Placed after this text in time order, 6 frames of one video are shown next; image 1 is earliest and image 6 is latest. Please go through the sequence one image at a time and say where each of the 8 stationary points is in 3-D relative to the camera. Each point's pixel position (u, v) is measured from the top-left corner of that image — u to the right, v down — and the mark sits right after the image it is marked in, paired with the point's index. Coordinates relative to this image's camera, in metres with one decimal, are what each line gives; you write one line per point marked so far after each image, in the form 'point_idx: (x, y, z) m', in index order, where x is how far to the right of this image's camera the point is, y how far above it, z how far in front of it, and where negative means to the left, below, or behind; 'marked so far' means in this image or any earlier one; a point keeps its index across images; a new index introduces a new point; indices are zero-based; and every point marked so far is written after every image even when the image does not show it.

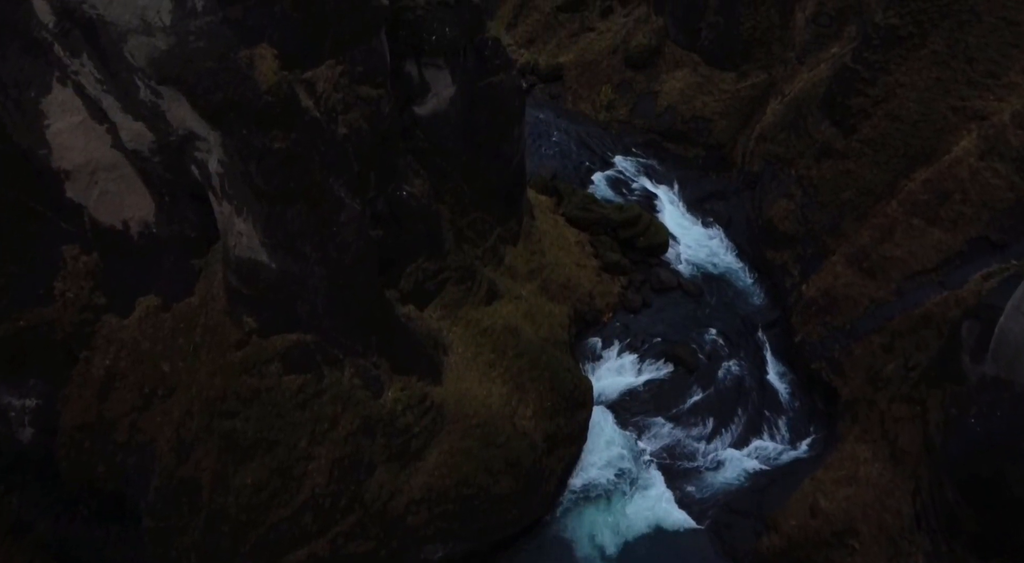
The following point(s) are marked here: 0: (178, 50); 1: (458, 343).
0: (-3.0, +2.1, +6.1) m
1: (-0.8, -0.9, +9.9) m
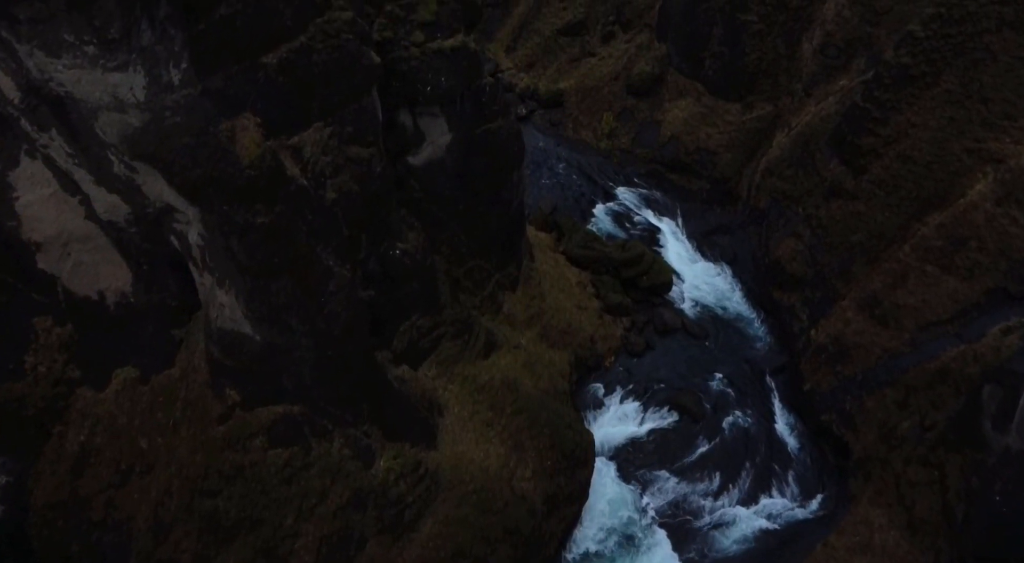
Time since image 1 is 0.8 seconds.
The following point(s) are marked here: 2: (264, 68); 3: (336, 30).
0: (-3.0, +1.3, +5.7) m
1: (-0.8, -1.7, +9.4) m
2: (-2.3, +2.0, +6.4) m
3: (-1.8, +2.6, +7.0) m
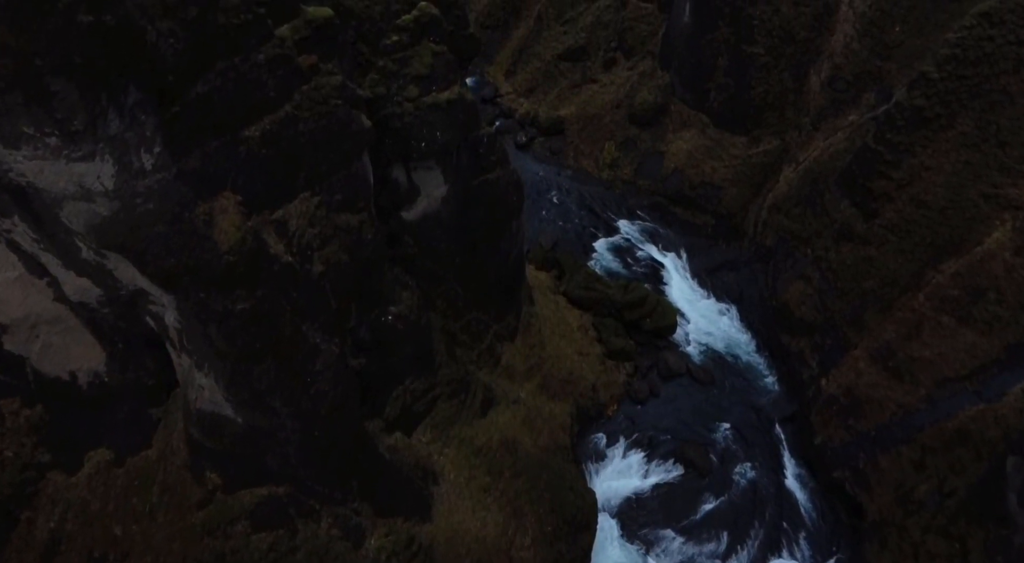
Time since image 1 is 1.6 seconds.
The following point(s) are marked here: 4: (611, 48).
0: (-3.1, +0.5, +5.3) m
1: (-0.8, -2.5, +9.0) m
2: (-2.3, +1.2, +6.0) m
3: (-1.8, +1.8, +6.6) m
4: (+2.7, +6.3, +18.5) m
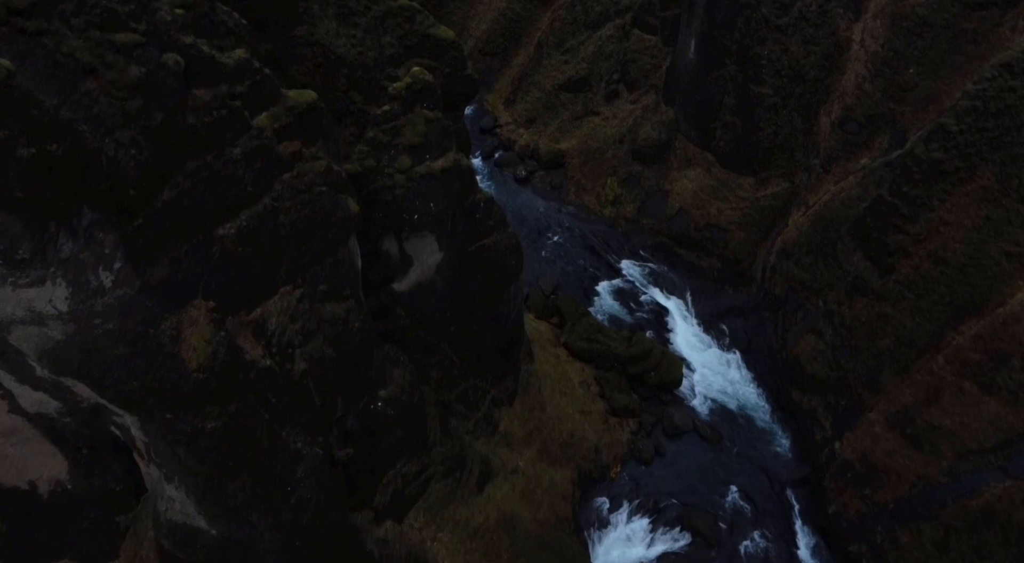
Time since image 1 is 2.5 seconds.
0: (-3.1, -0.4, +4.8) m
1: (-0.9, -3.4, +8.5) m
2: (-2.3, +0.3, +5.5) m
3: (-1.8, +0.9, +6.1) m
4: (+2.7, +5.3, +18.0) m
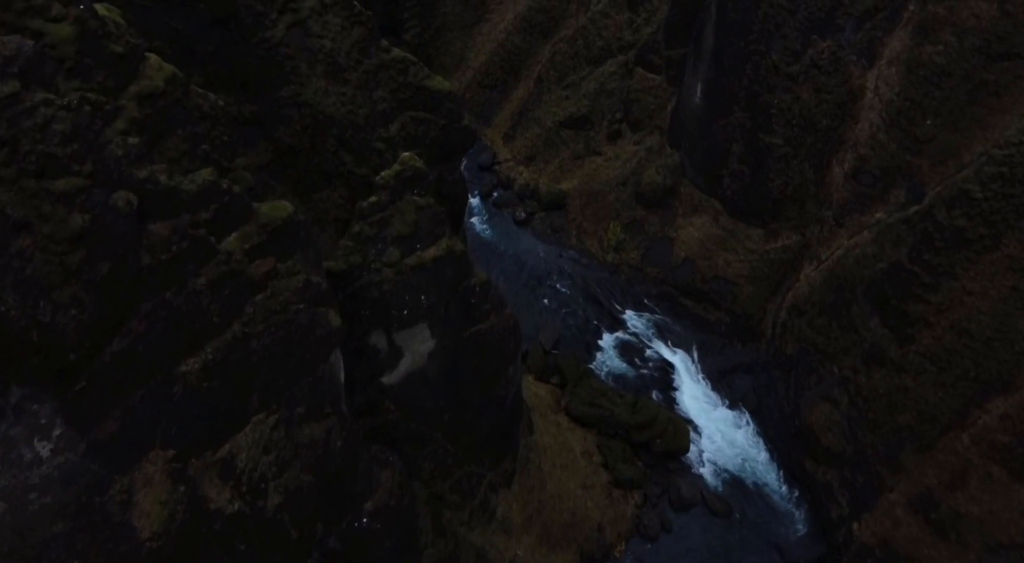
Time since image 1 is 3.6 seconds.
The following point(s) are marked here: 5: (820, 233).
0: (-3.1, -1.4, +4.2) m
1: (-0.9, -4.5, +7.8) m
2: (-2.4, -0.7, +4.9) m
3: (-1.9, -0.2, +5.5) m
4: (+2.7, +4.2, +17.5) m
5: (+6.1, +1.0, +13.4) m
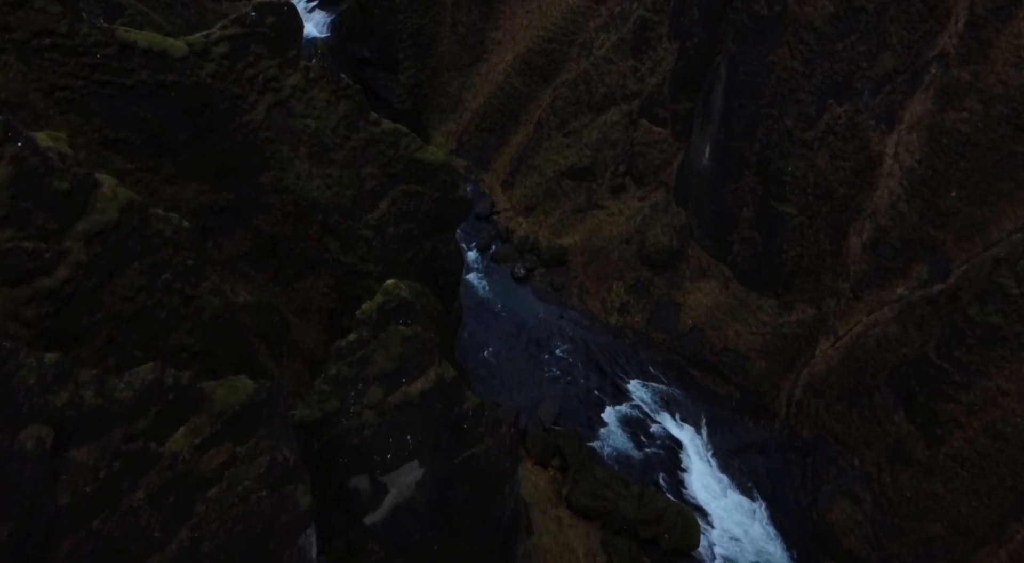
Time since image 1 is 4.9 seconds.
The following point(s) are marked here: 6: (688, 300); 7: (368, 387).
0: (-3.1, -2.7, +3.4) m
1: (-0.9, -5.8, +7.0) m
2: (-2.4, -2.0, +4.1) m
3: (-1.9, -1.5, +4.7) m
4: (+2.7, +2.7, +16.8) m
5: (+6.0, -0.4, +12.7) m
6: (+3.8, -0.4, +14.5) m
7: (-1.3, -1.0, +6.3) m
